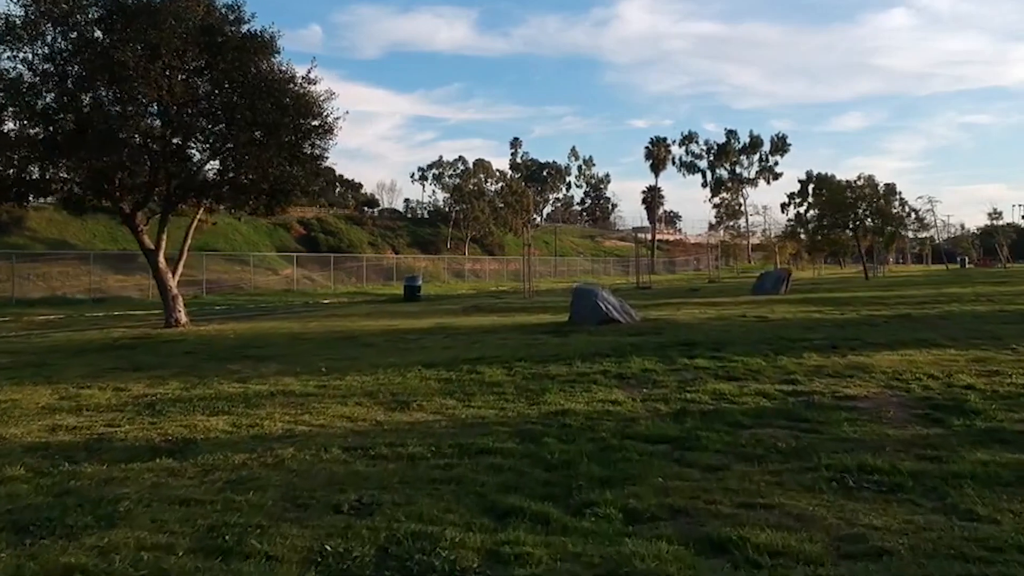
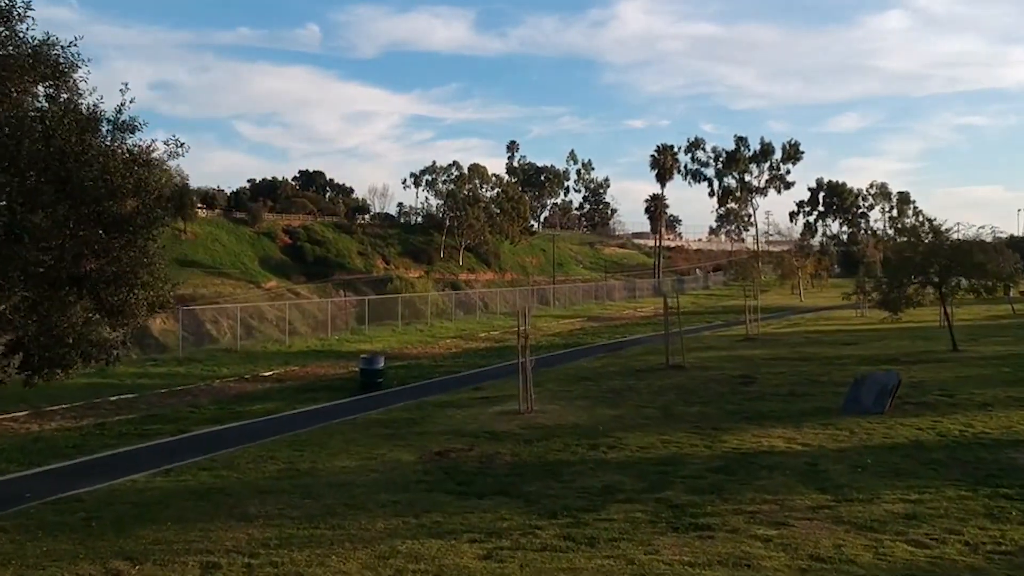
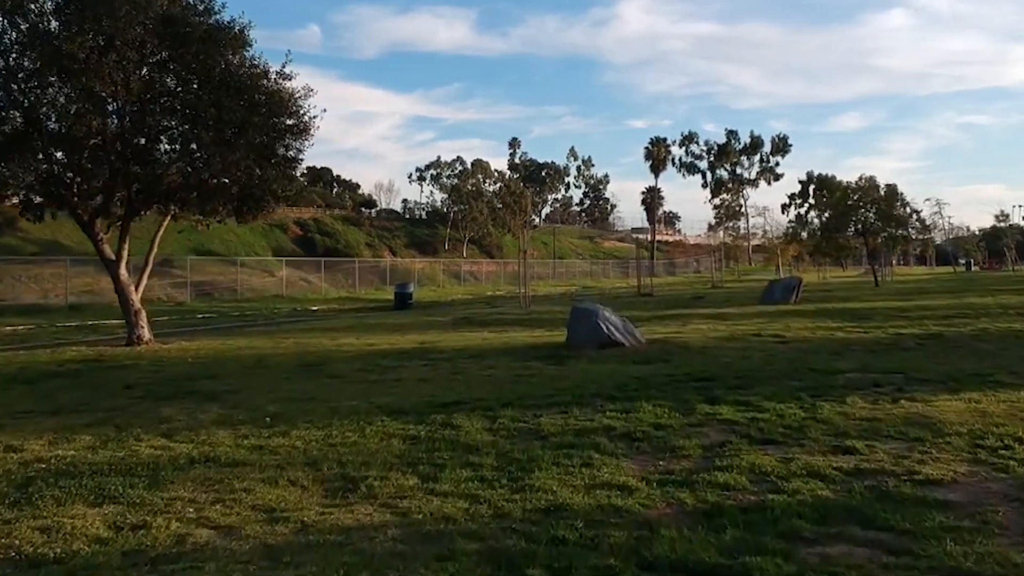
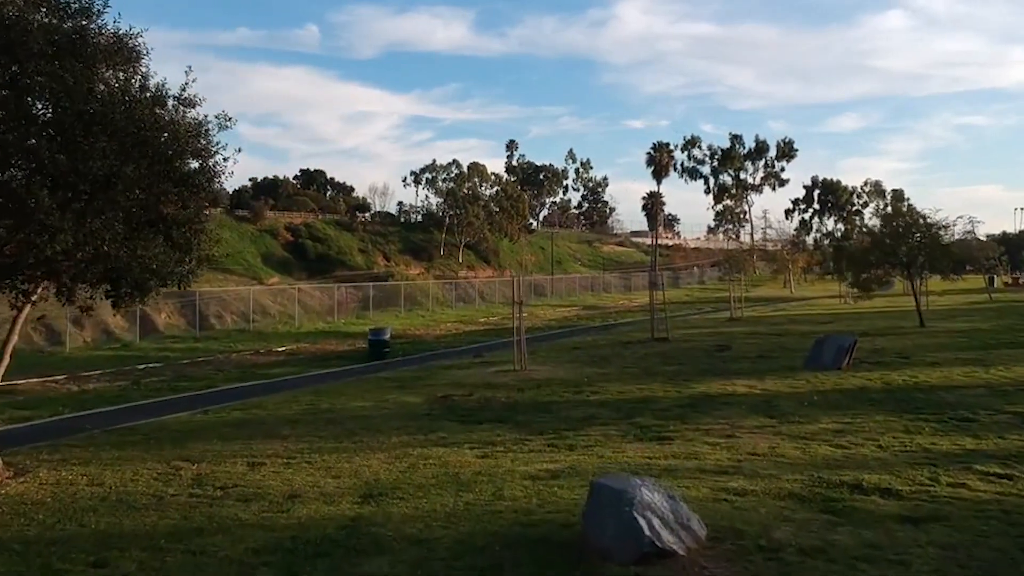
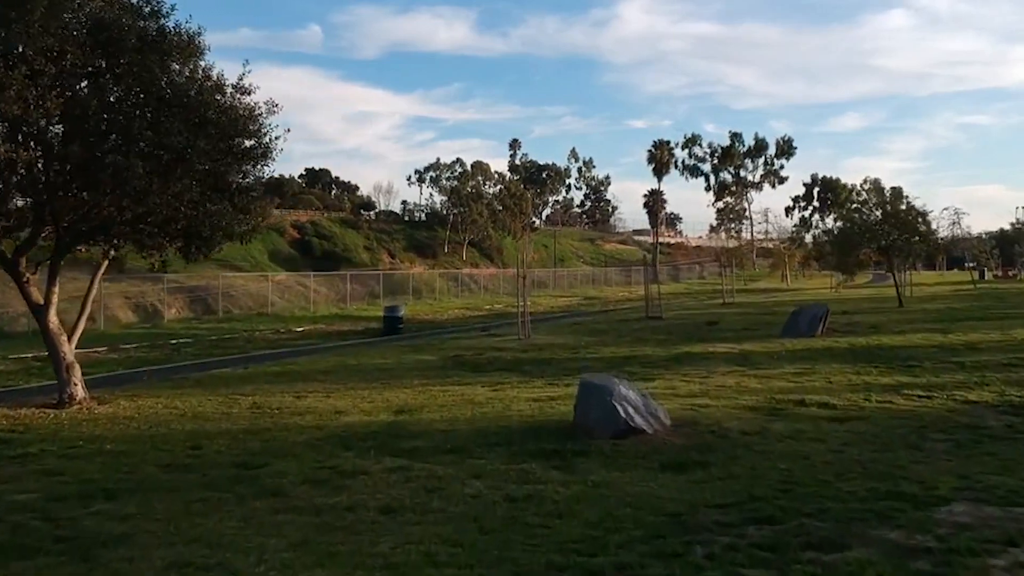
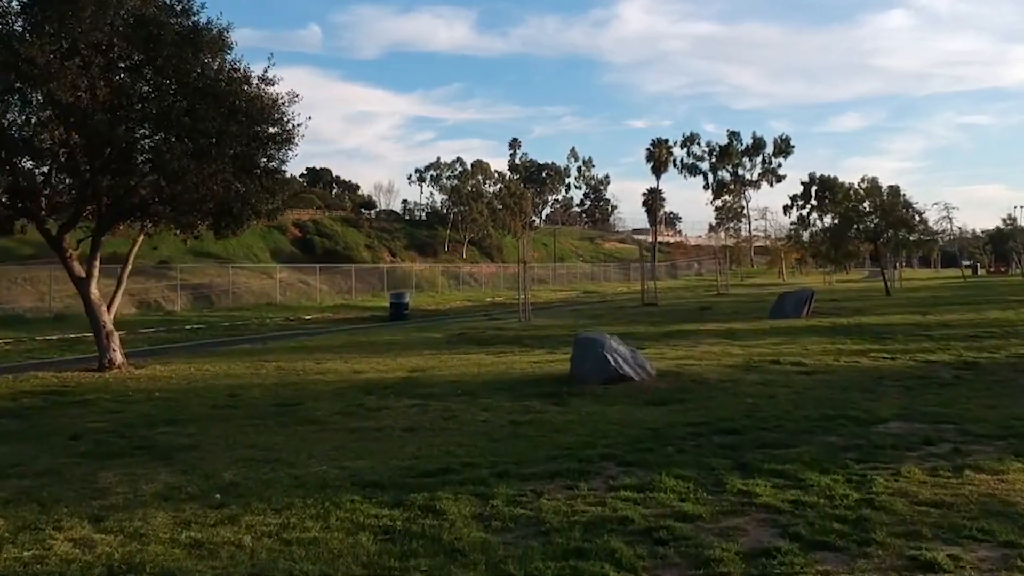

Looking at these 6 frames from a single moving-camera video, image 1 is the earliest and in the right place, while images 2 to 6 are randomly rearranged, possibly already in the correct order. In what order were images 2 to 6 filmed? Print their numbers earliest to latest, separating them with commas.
3, 6, 5, 4, 2
